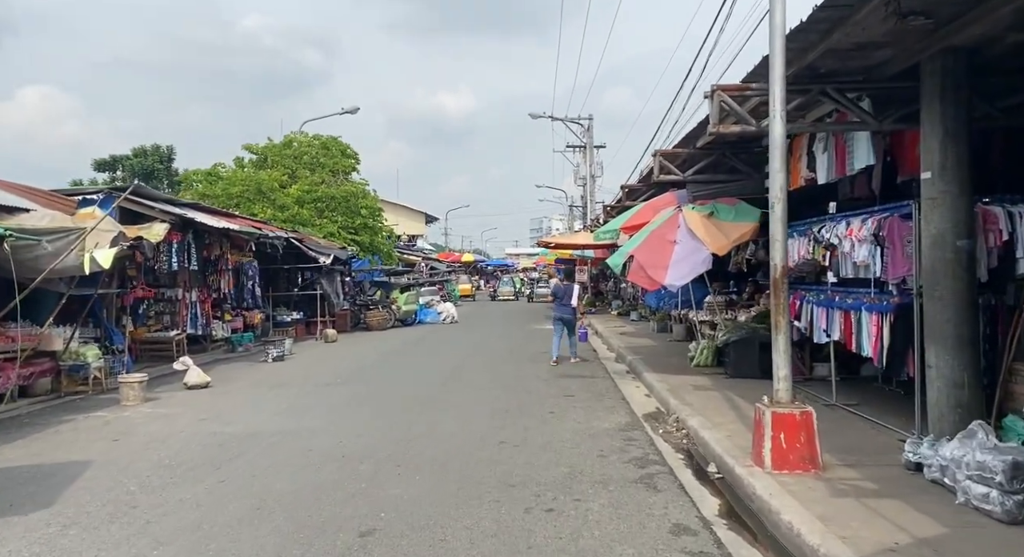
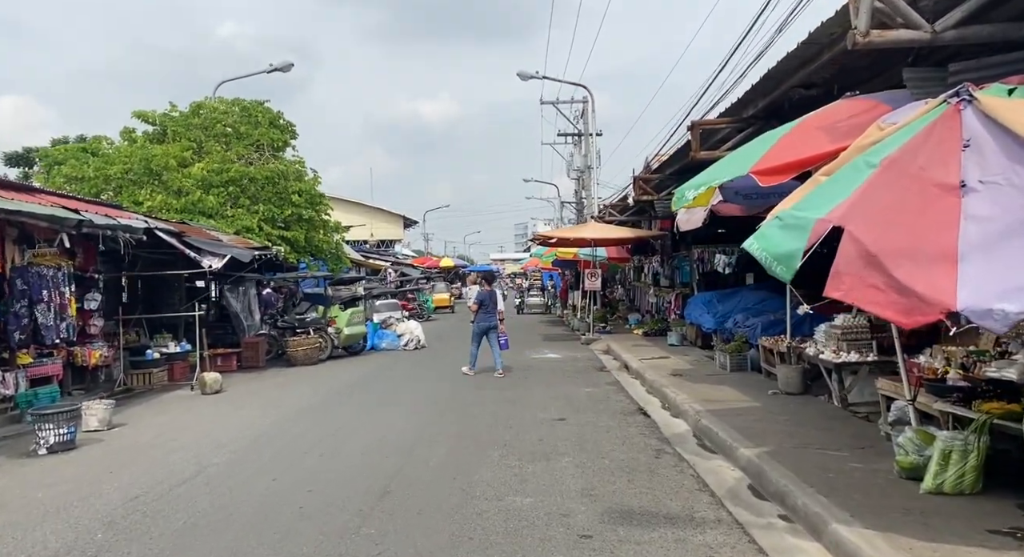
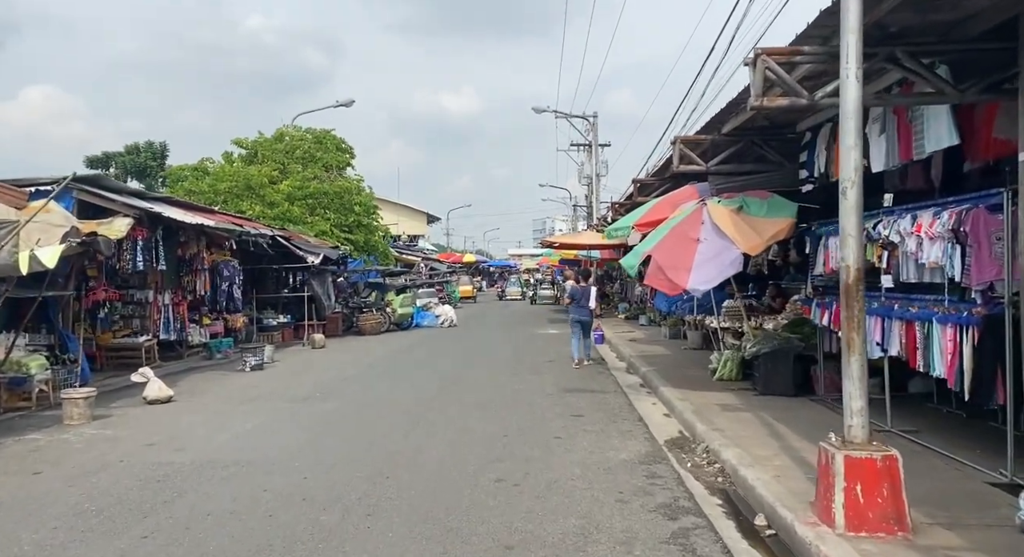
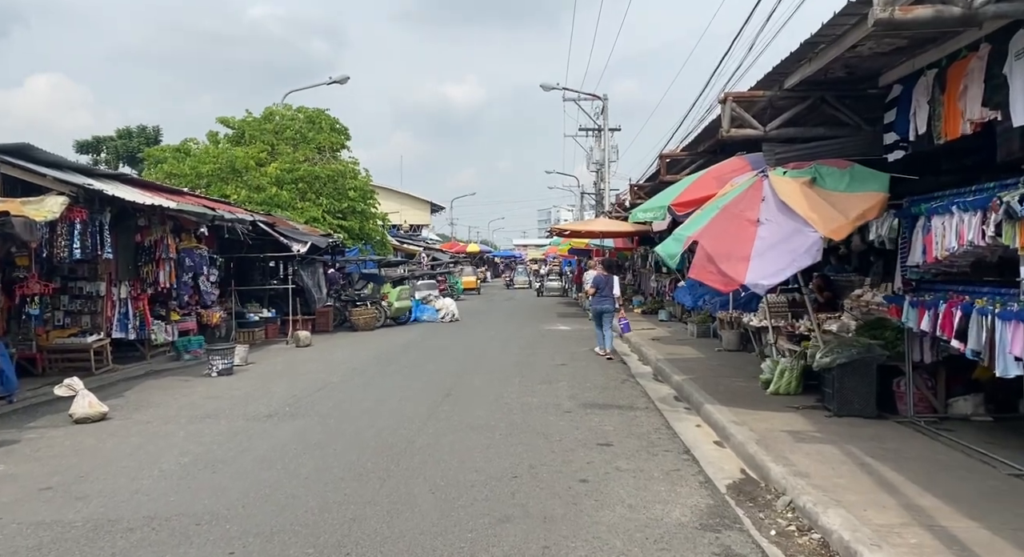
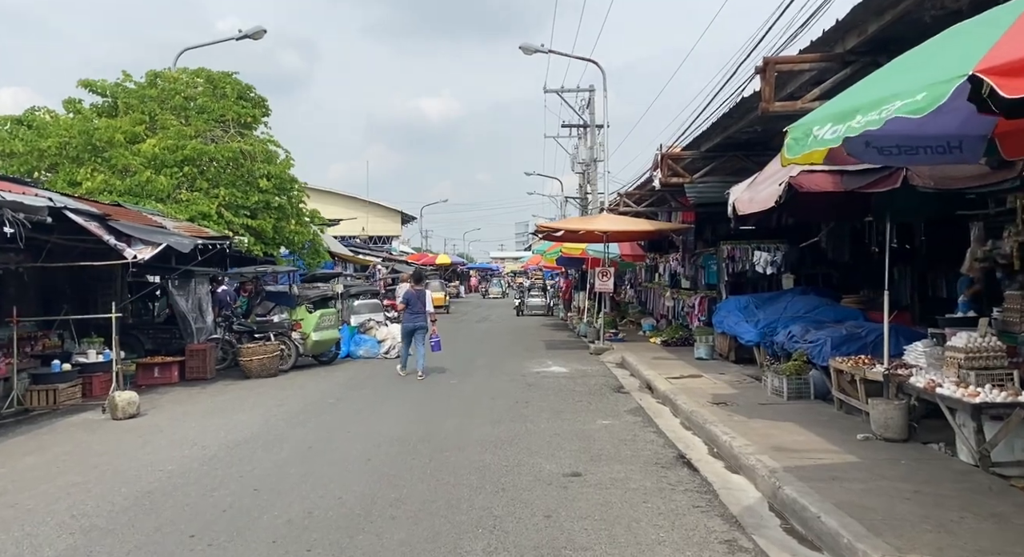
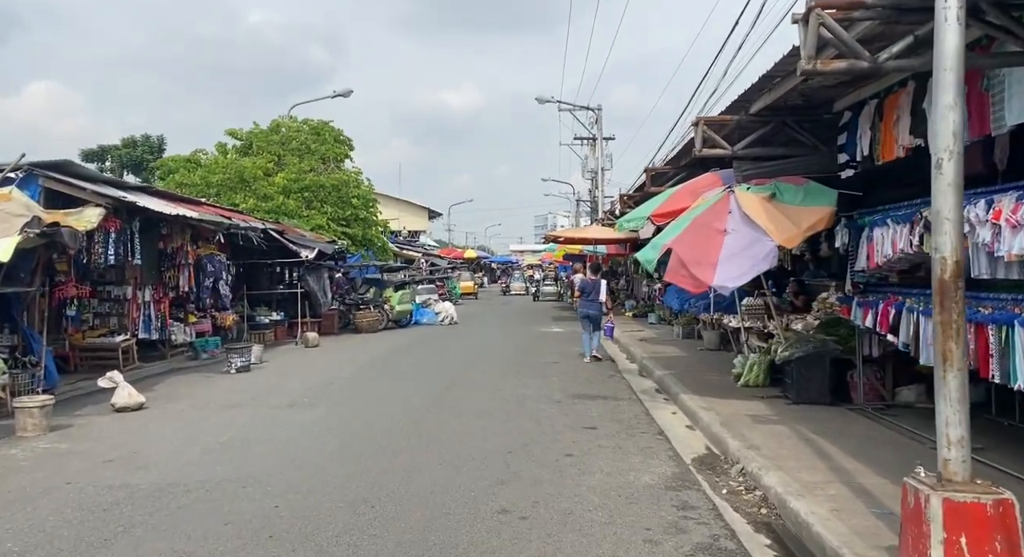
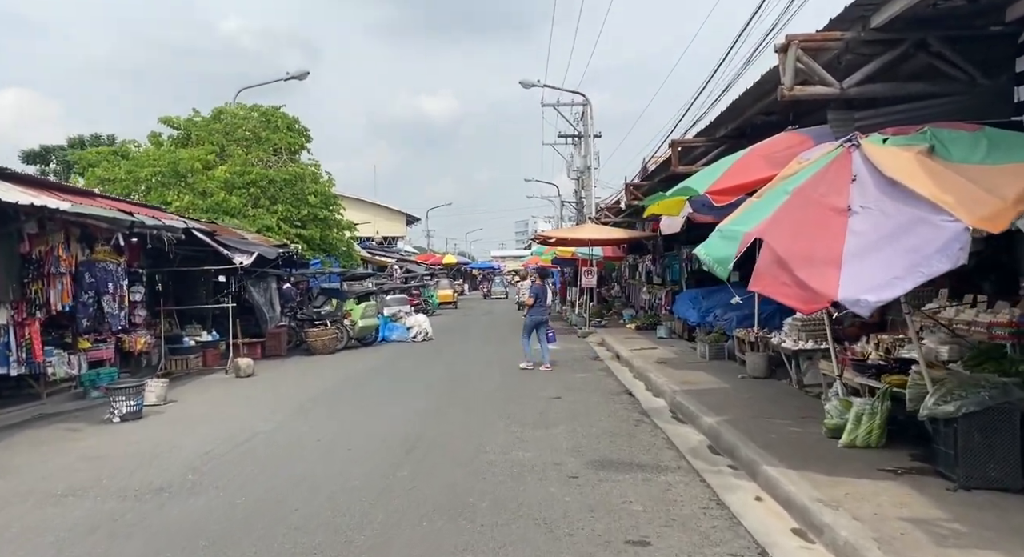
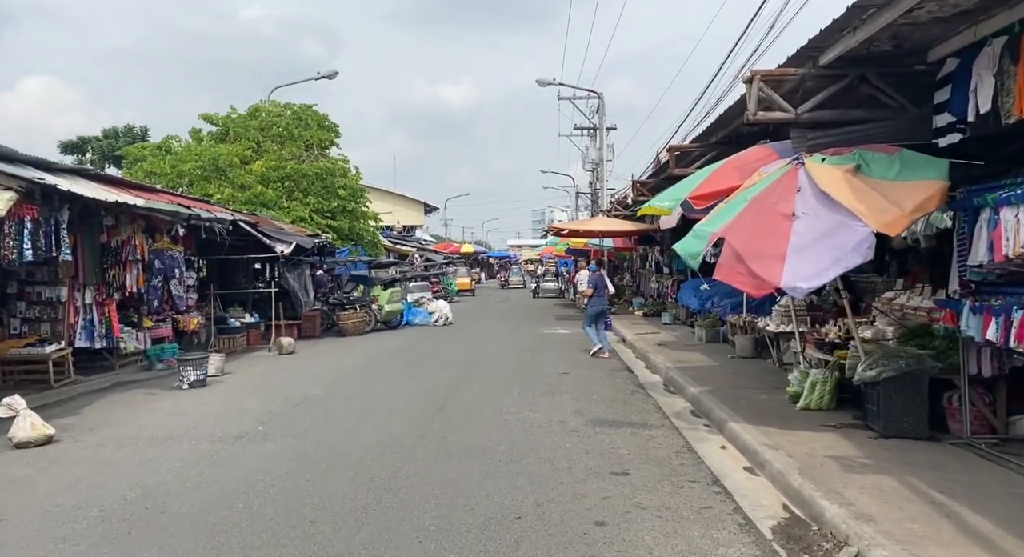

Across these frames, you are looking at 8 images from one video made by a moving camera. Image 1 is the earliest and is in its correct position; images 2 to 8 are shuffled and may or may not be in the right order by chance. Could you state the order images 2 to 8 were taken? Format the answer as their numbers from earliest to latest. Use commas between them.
3, 6, 4, 8, 7, 2, 5
